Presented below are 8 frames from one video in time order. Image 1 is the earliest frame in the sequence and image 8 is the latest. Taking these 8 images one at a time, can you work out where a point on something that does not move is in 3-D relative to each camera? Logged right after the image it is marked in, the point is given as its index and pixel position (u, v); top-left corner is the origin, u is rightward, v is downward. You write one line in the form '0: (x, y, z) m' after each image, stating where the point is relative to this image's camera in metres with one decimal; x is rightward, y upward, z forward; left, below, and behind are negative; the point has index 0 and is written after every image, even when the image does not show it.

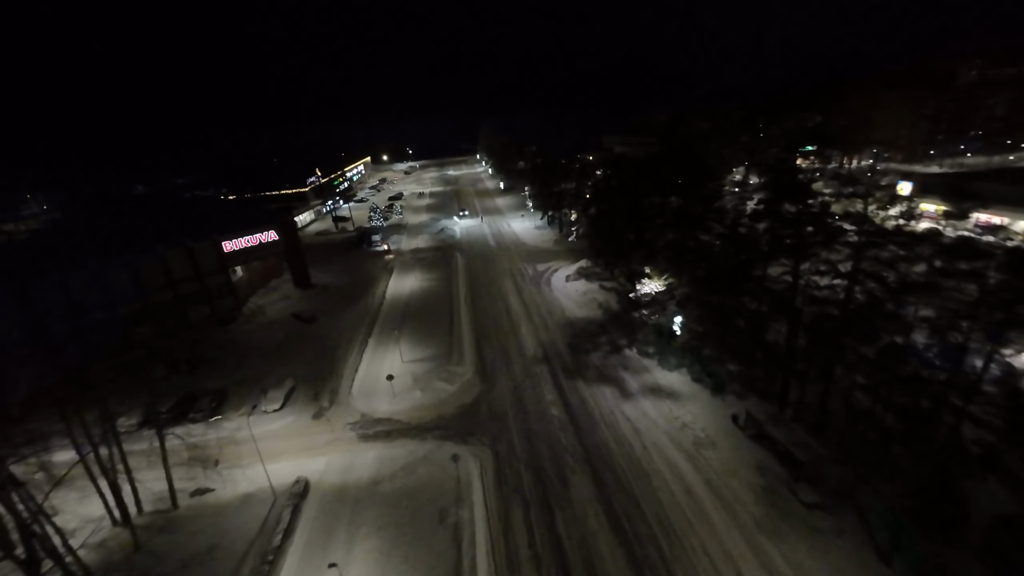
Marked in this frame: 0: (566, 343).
0: (+2.5, -2.5, +19.1) m
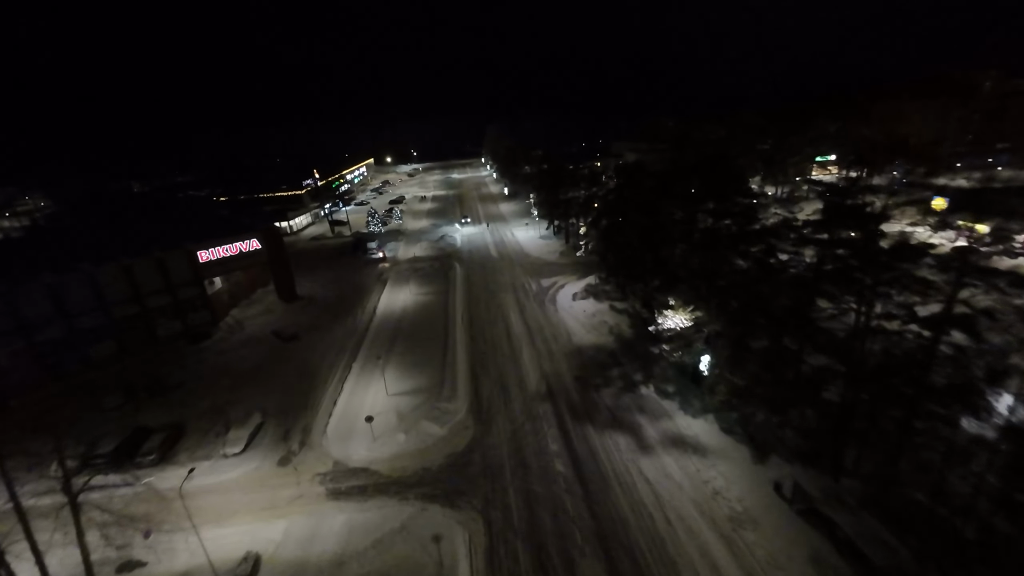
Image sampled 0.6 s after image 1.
0: (+2.5, -3.6, +16.9) m
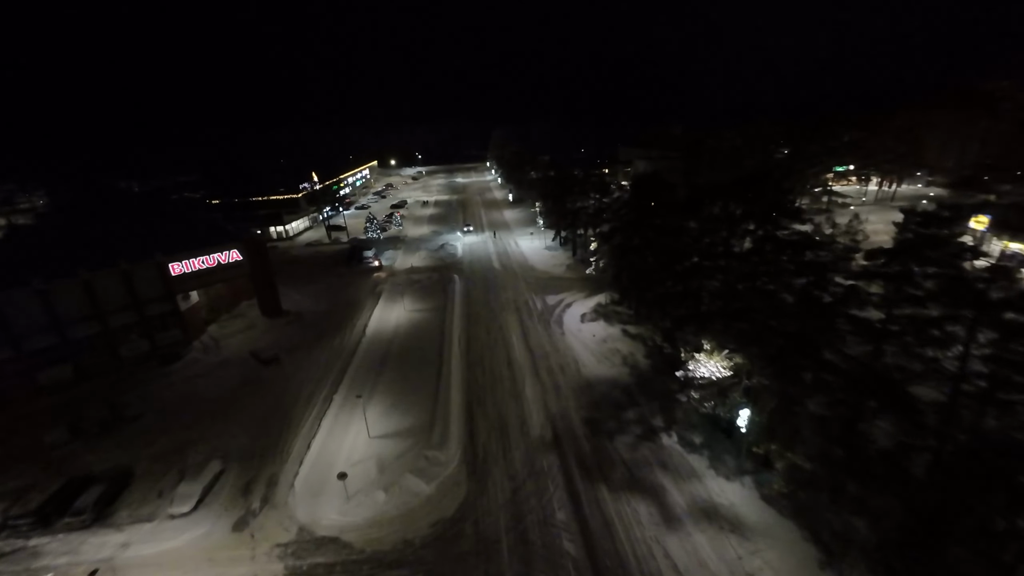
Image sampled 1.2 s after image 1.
0: (+2.5, -4.6, +14.8) m
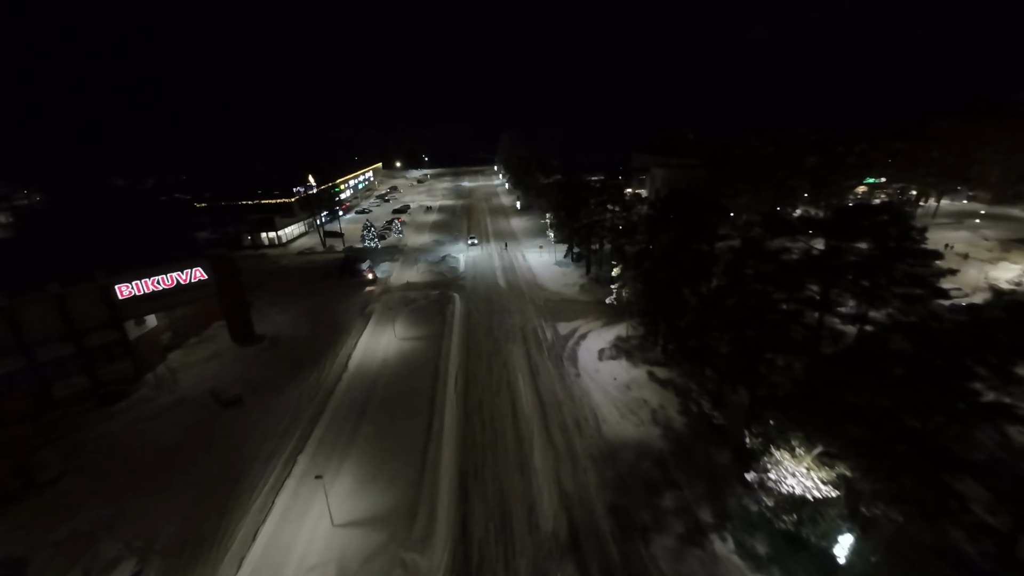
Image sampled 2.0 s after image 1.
0: (+2.6, -6.0, +11.5) m
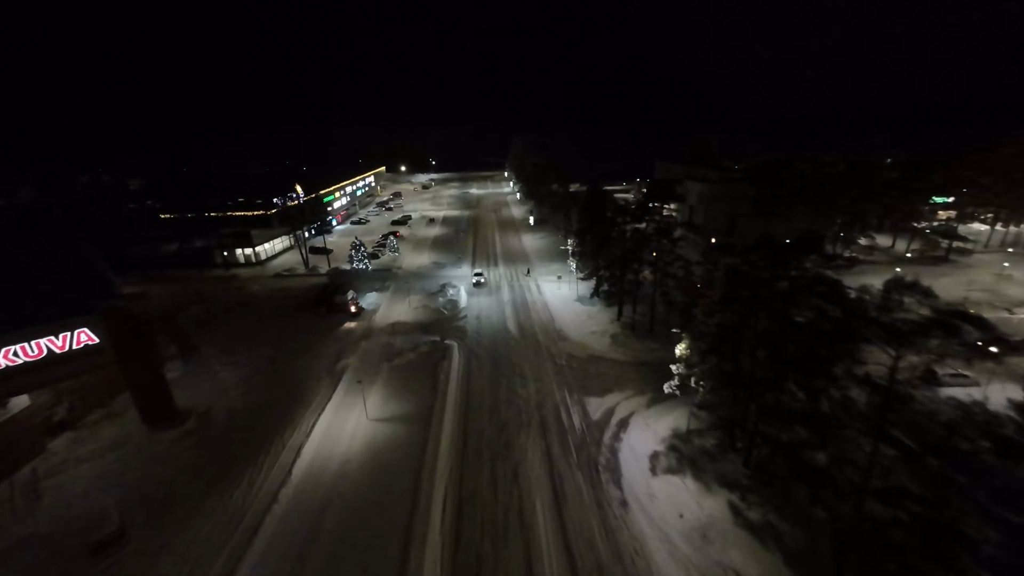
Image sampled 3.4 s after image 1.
0: (+2.9, -8.5, +5.7) m
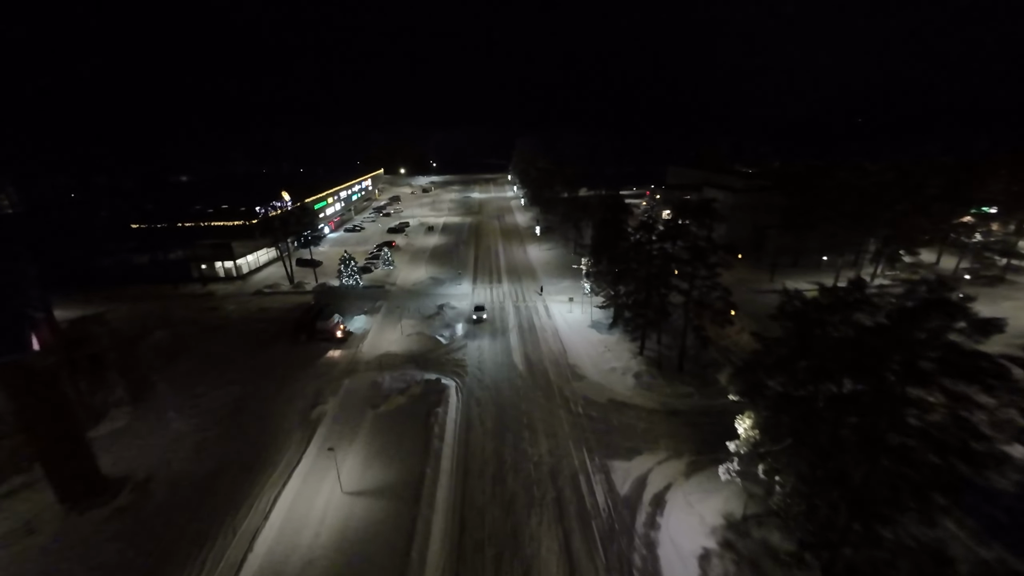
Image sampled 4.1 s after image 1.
0: (+3.1, -9.9, +2.6) m
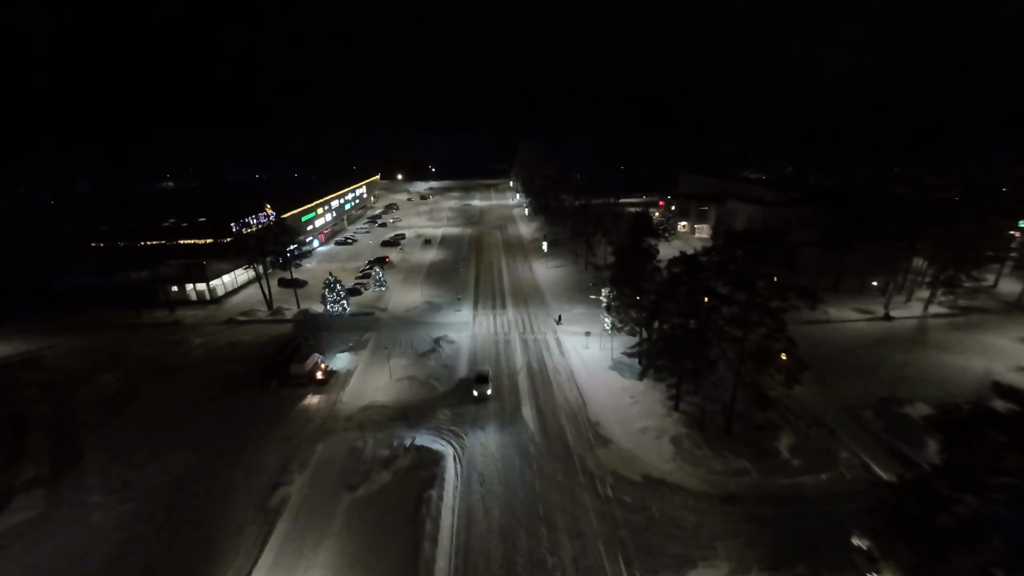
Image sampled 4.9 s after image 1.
0: (+3.5, -11.5, -0.8) m
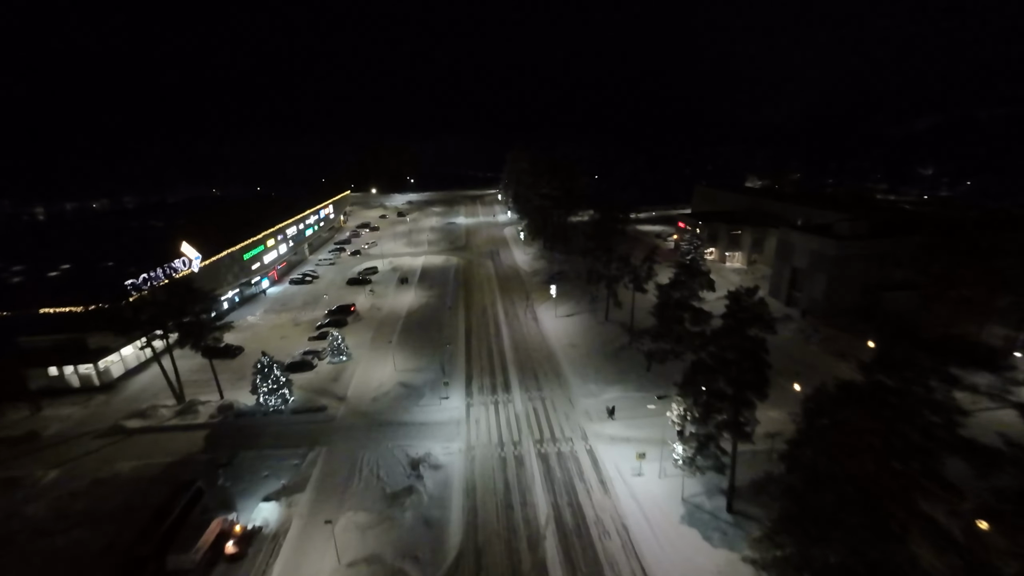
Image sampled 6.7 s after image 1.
0: (+5.1, -14.8, -7.9) m
